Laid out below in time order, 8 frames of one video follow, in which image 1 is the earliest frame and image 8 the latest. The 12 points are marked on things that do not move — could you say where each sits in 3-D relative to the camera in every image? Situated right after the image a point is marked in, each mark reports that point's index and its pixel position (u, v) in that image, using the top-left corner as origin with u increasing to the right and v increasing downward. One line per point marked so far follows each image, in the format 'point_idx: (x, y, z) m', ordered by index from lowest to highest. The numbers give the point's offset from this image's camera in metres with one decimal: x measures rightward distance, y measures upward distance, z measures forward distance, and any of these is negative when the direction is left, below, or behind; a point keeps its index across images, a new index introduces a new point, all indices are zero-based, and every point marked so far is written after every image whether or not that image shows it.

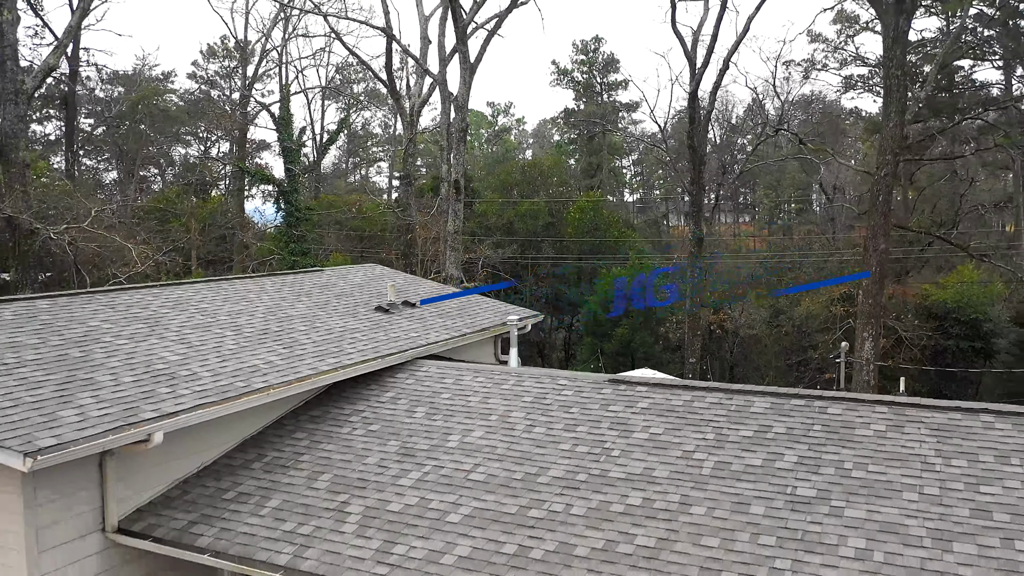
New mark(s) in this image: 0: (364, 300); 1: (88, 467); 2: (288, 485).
0: (-2.0, -0.1, +11.4) m
1: (-3.2, -1.4, +6.3) m
2: (-1.9, -1.6, +7.0) m
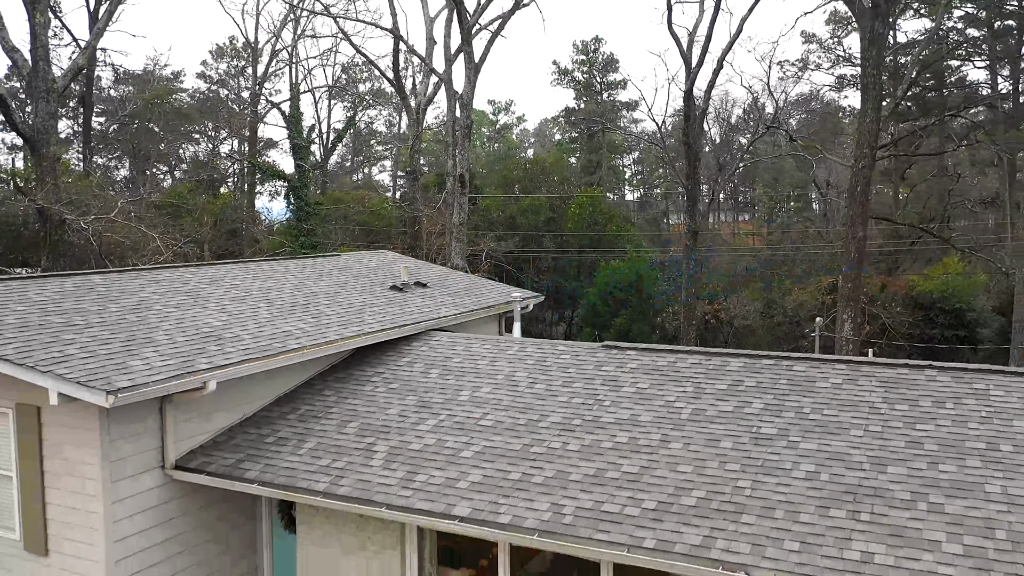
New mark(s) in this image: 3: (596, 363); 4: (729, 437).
0: (-2.0, +0.2, +12.4) m
1: (-3.2, -1.1, +7.3) m
2: (-1.9, -1.4, +8.0) m
3: (+0.9, -0.8, +9.0) m
4: (+1.8, -1.3, +7.0) m
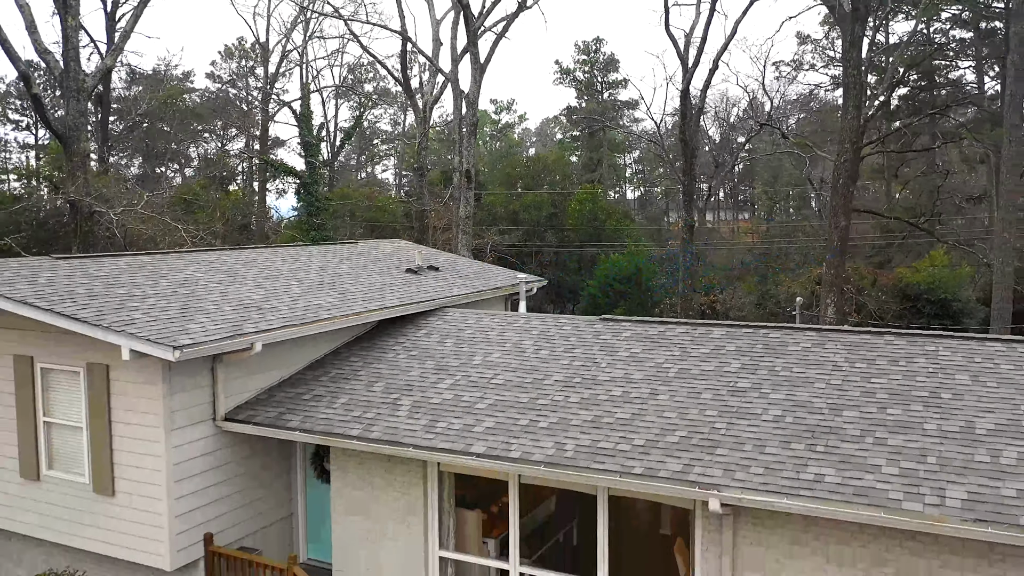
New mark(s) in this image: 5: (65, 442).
0: (-1.9, +0.4, +13.5) m
1: (-3.1, -0.8, +8.4) m
2: (-1.8, -1.1, +9.1) m
3: (+1.0, -0.5, +10.0) m
4: (+1.9, -1.0, +8.1) m
5: (-4.7, -1.6, +8.8) m
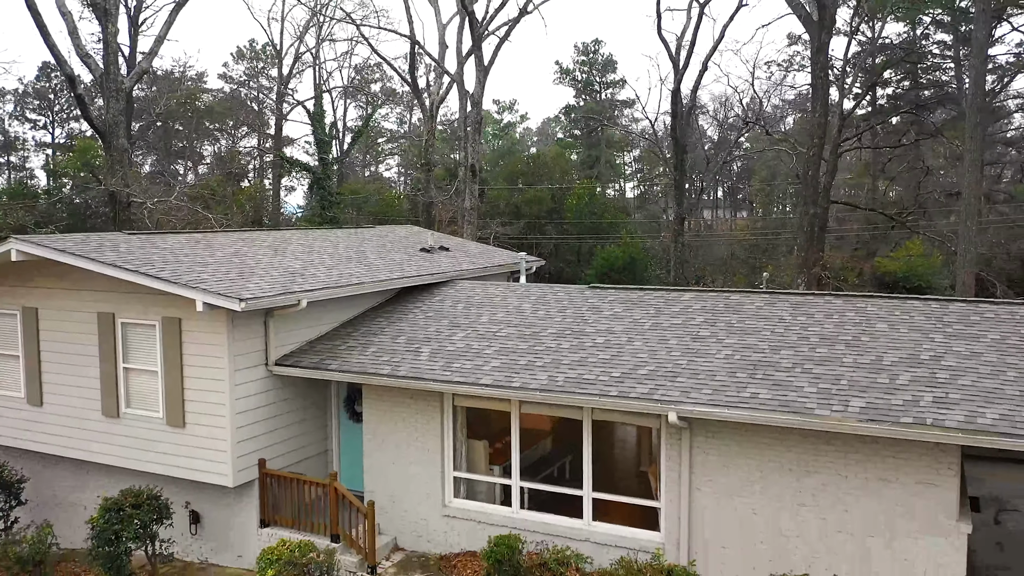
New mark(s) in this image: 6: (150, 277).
0: (-1.9, +0.8, +15.2) m
1: (-3.1, -0.4, +10.2) m
2: (-1.7, -0.7, +10.8) m
3: (+1.0, -0.1, +11.8) m
4: (+2.0, -0.6, +9.8) m
5: (-4.7, -1.2, +10.5) m
6: (-4.2, +0.1, +9.5) m
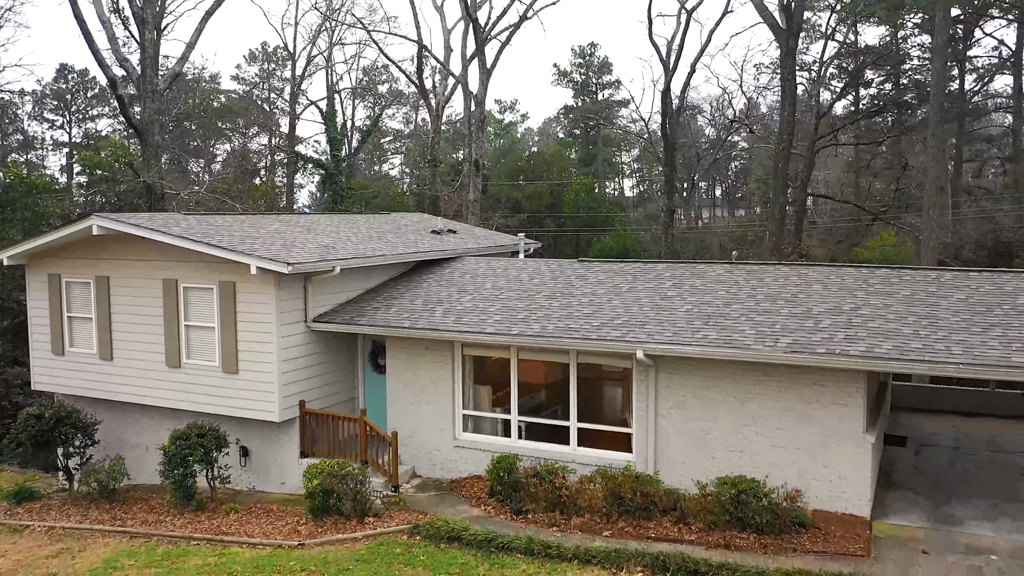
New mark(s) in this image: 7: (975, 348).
0: (-1.9, +1.3, +17.2) m
1: (-3.1, +0.1, +12.2) m
2: (-1.8, -0.2, +12.8) m
3: (+1.0, +0.3, +13.8) m
4: (+1.9, -0.1, +11.8) m
5: (-4.7, -0.8, +12.6) m
6: (-4.2, +0.6, +11.5) m
7: (+5.0, -0.6, +9.0) m
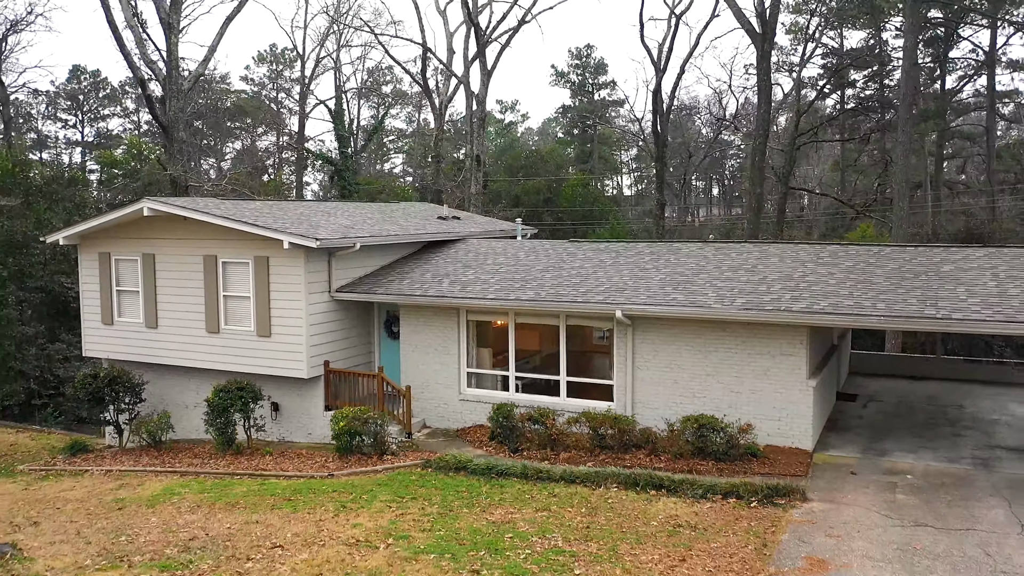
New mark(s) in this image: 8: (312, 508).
0: (-1.9, +1.7, +19.0) m
1: (-3.1, +0.5, +13.9) m
2: (-1.8, +0.2, +14.6) m
3: (+1.0, +0.7, +15.5) m
4: (+1.9, +0.3, +13.6) m
5: (-4.8, -0.3, +14.3) m
6: (-4.2, +1.0, +13.3) m
7: (+4.9, -0.2, +10.7) m
8: (-2.4, -2.6, +9.9) m
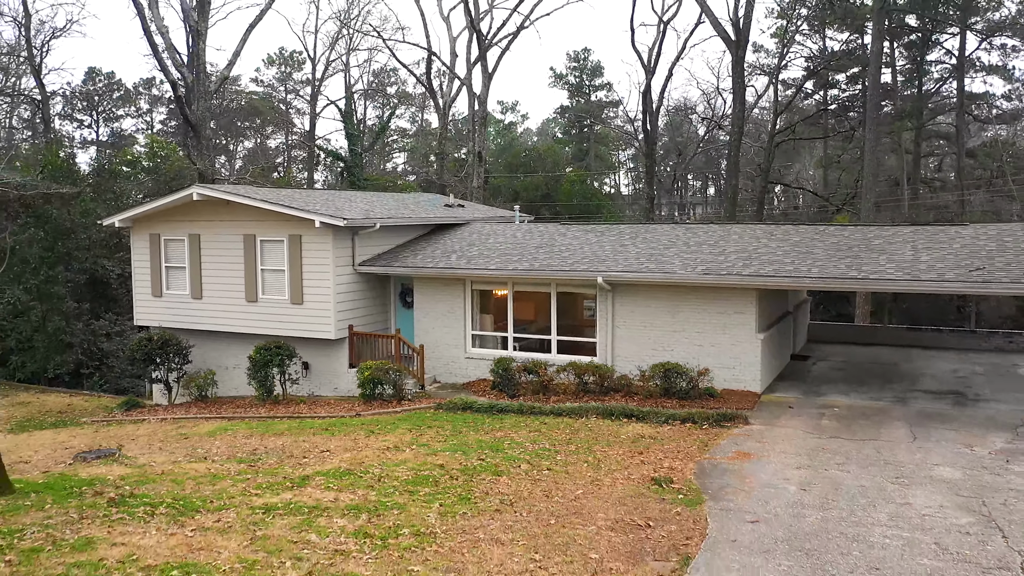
0: (-1.9, +2.2, +21.3) m
1: (-3.2, +1.0, +16.2) m
2: (-1.8, +0.7, +16.8) m
3: (+1.0, +1.2, +17.8) m
4: (+1.9, +0.8, +15.8) m
5: (-4.8, +0.2, +16.6) m
6: (-4.2, +1.5, +15.5) m
7: (+4.9, +0.3, +13.0) m
8: (-2.4, -2.1, +12.2) m
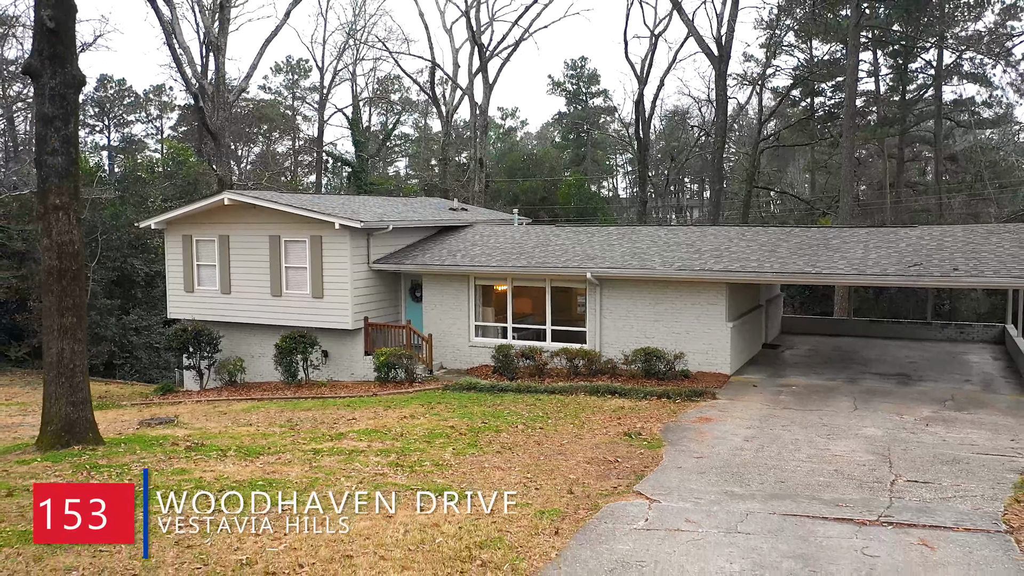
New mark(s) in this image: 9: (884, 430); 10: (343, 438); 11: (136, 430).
0: (-1.9, +2.3, +23.1) m
1: (-3.2, +1.1, +18.0) m
2: (-1.8, +0.8, +18.7) m
3: (+1.0, +1.3, +19.6) m
4: (+1.9, +0.9, +17.6) m
5: (-4.8, +0.3, +18.4) m
6: (-4.2, +1.6, +17.4) m
7: (+4.9, +0.4, +14.8) m
8: (-2.4, -2.0, +14.0) m
9: (+4.8, -1.8, +10.7) m
10: (-2.0, -1.8, +10.0) m
11: (-5.3, -2.0, +11.6) m
